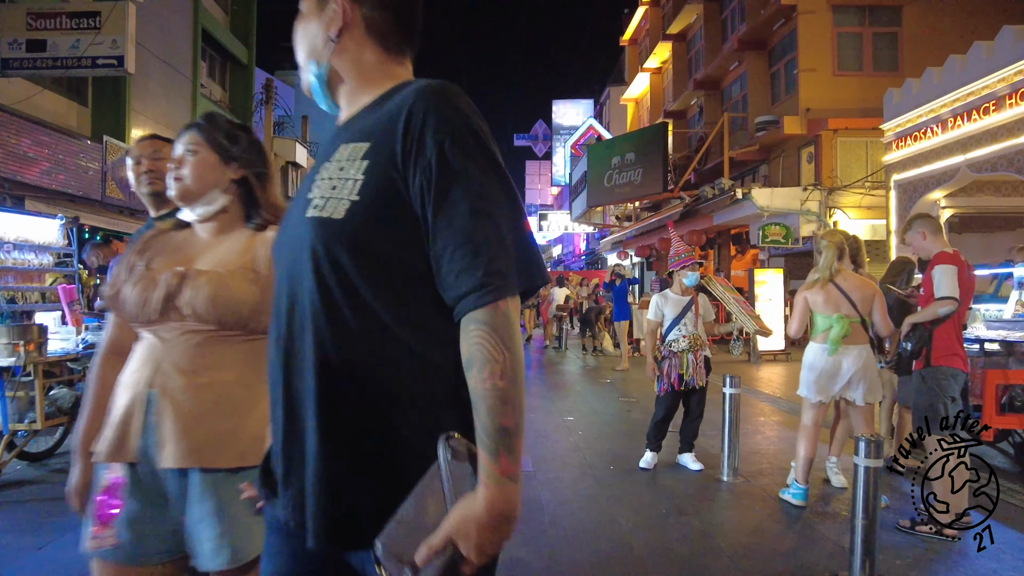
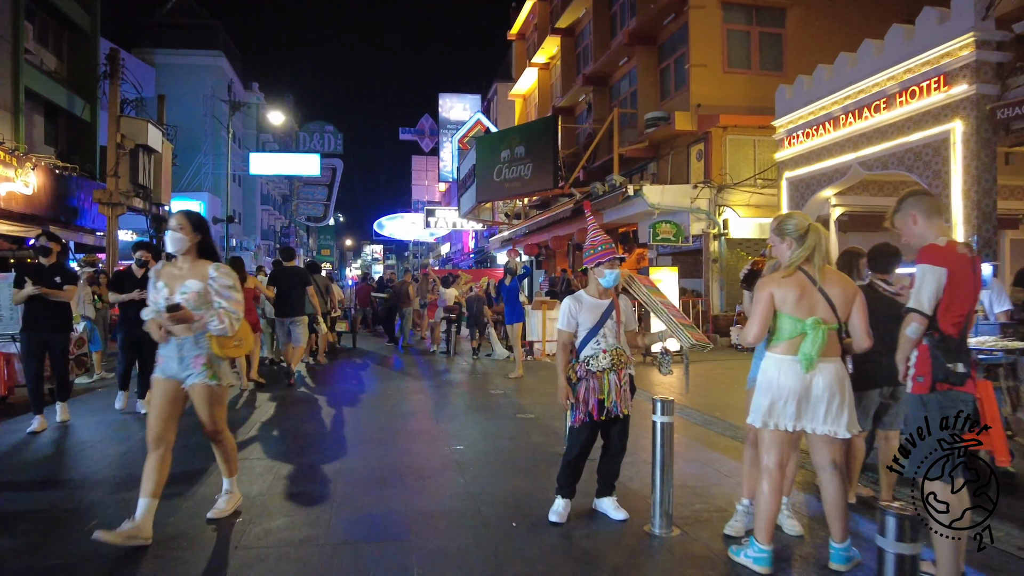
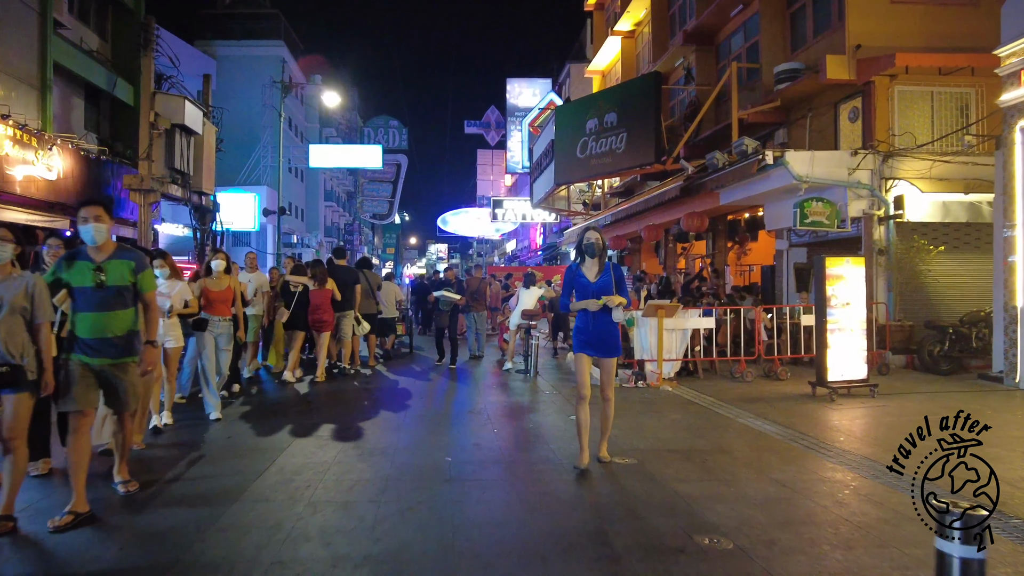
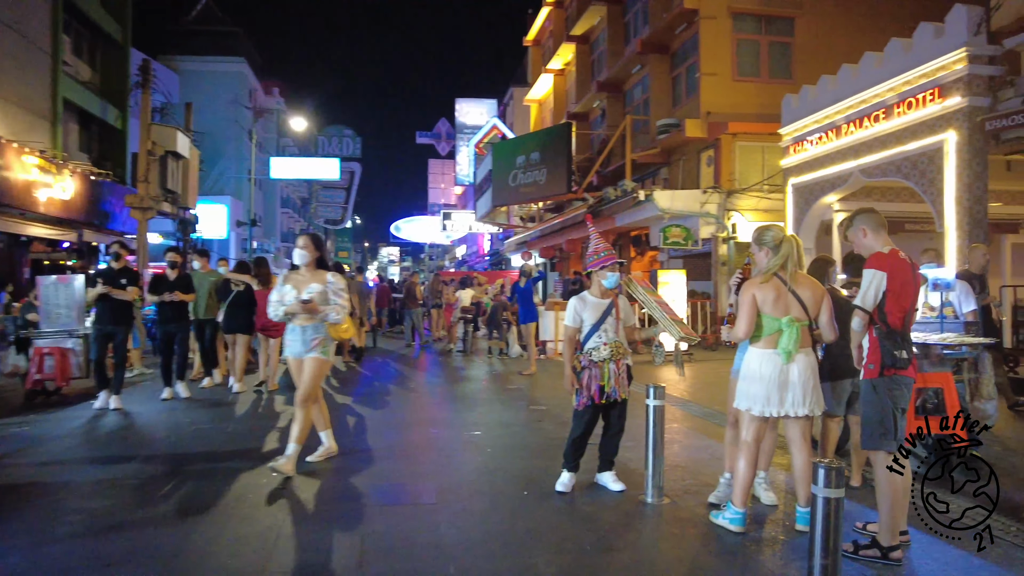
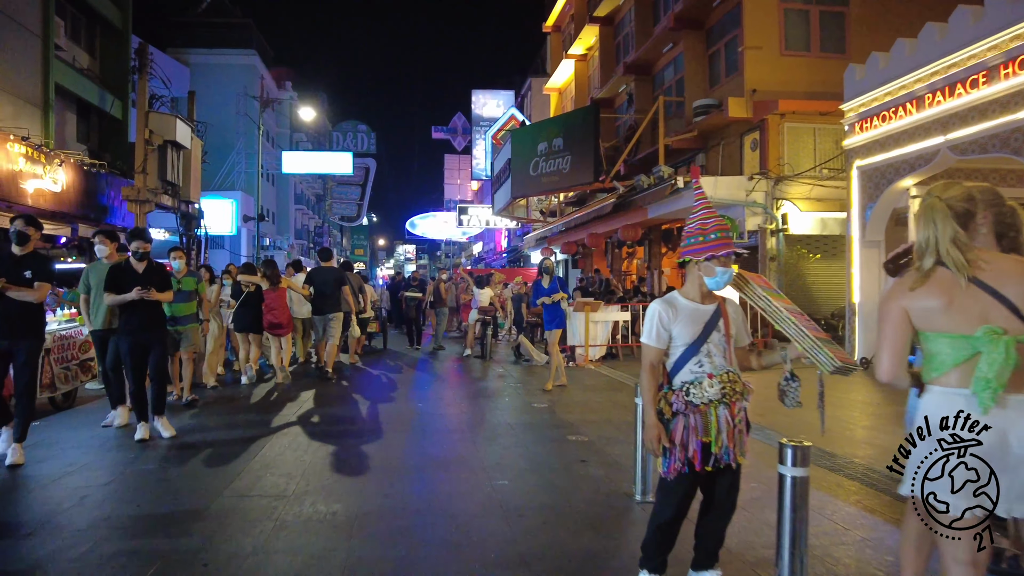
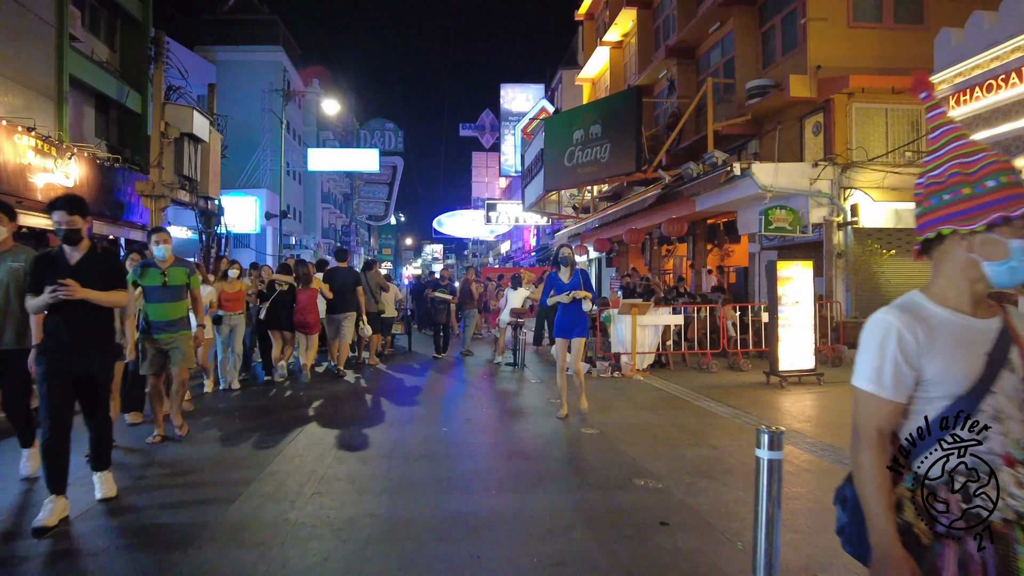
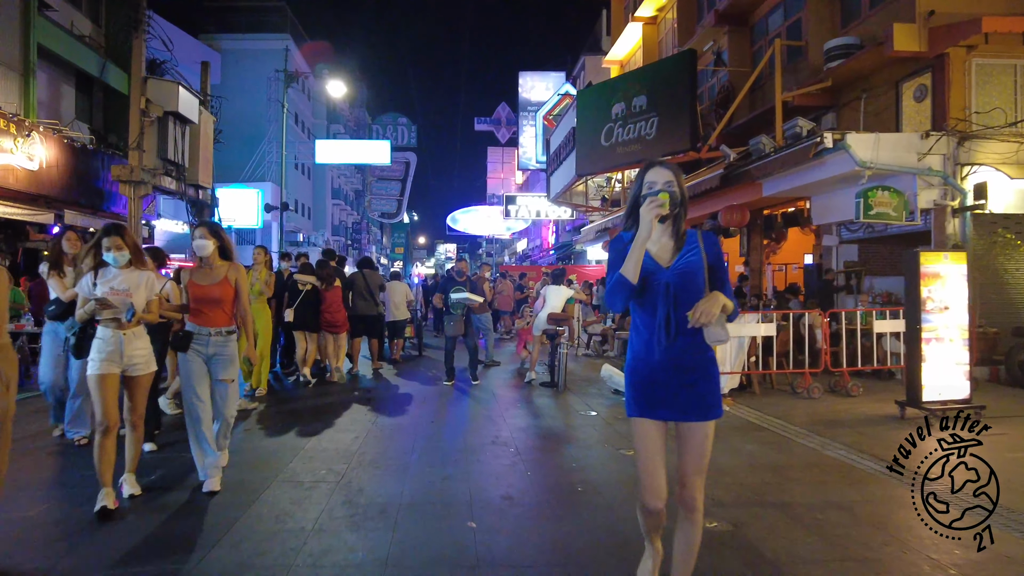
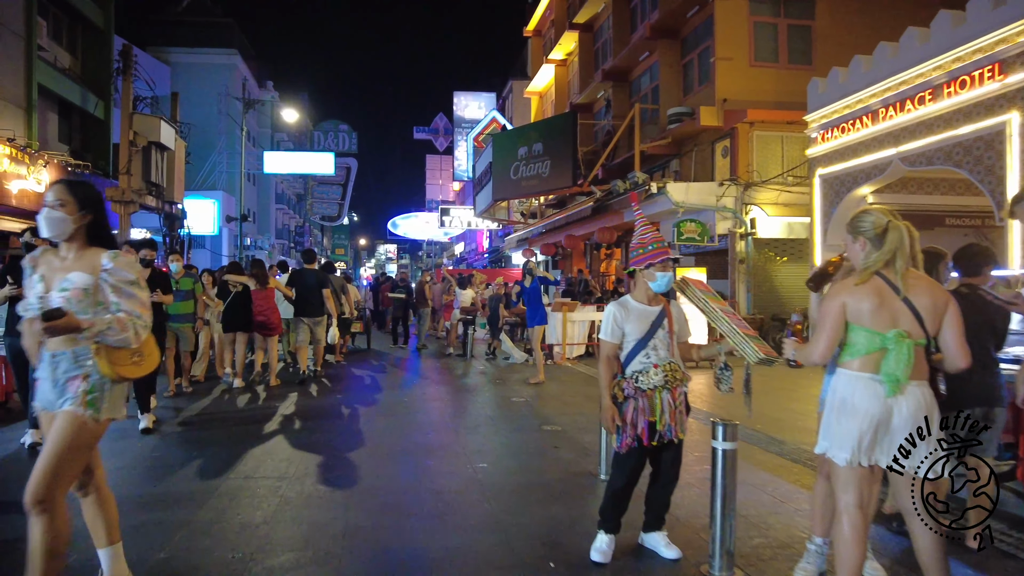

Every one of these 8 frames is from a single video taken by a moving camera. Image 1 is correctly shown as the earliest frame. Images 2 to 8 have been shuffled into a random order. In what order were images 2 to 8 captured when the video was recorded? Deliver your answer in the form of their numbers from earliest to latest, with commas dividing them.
4, 2, 8, 5, 6, 3, 7
